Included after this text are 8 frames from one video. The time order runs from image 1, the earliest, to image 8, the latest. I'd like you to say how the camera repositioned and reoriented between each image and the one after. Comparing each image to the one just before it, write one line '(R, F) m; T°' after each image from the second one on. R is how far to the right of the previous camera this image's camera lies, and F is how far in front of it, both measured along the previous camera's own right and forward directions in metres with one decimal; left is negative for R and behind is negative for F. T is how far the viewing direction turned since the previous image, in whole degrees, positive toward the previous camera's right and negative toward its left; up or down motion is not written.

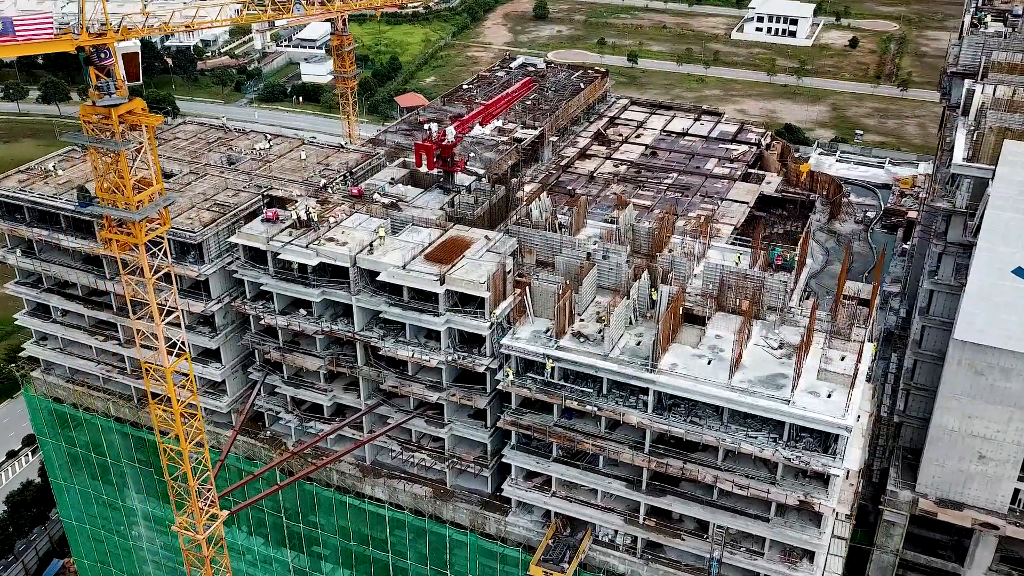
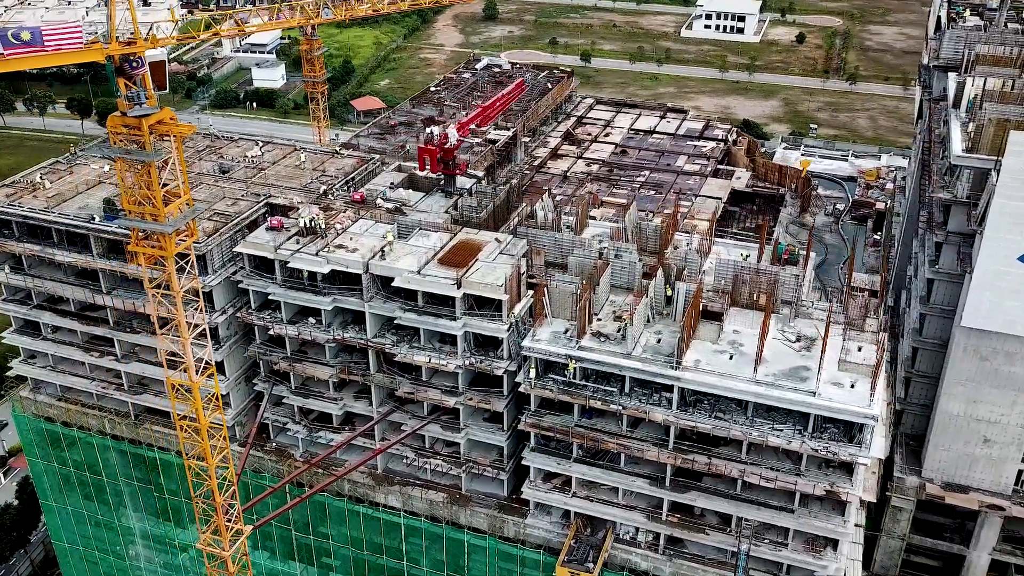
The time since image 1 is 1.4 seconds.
(-4.1, +0.3) m; +3°
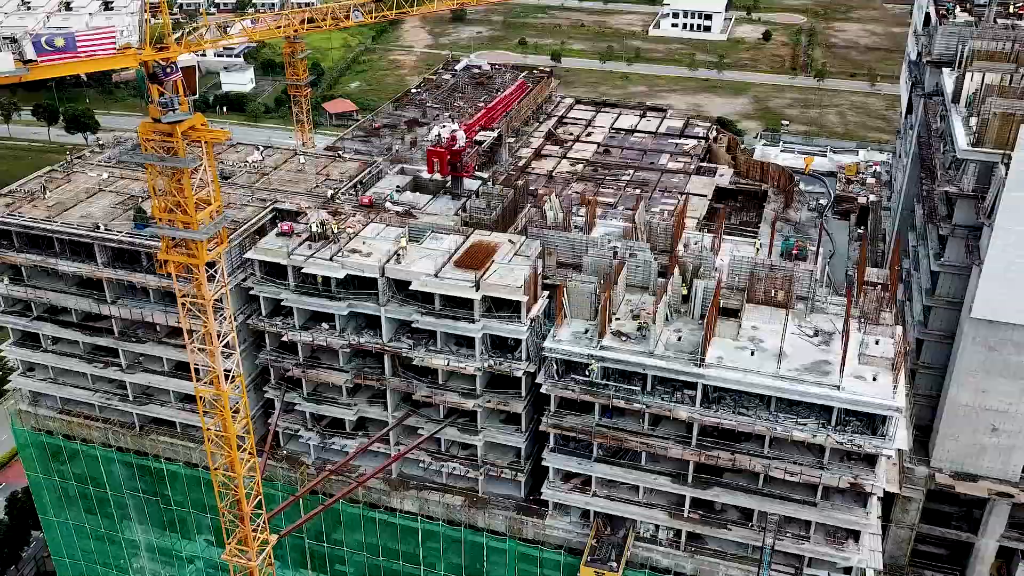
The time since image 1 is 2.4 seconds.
(-3.2, +0.2) m; +2°
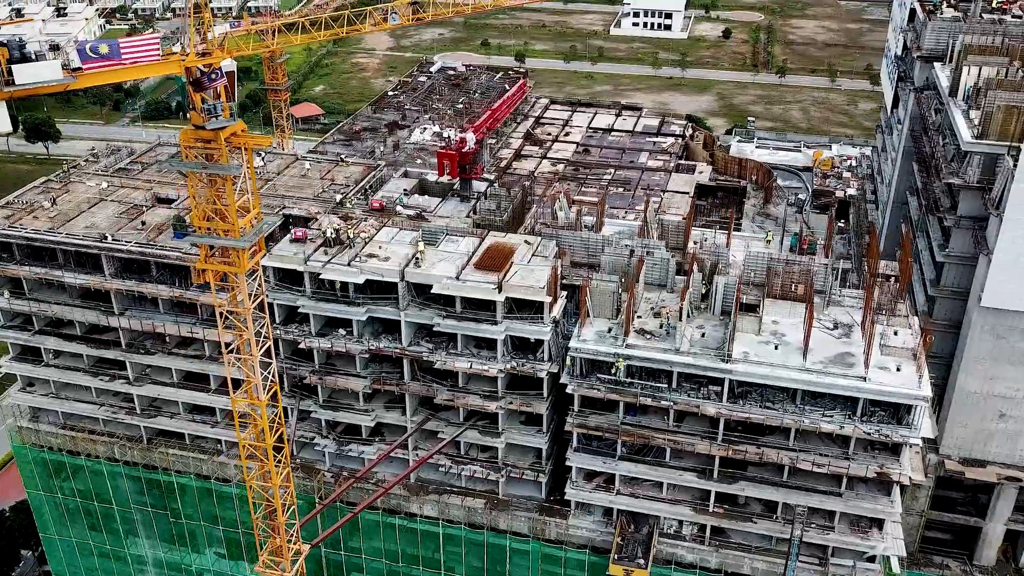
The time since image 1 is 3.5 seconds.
(-3.8, +0.2) m; +2°
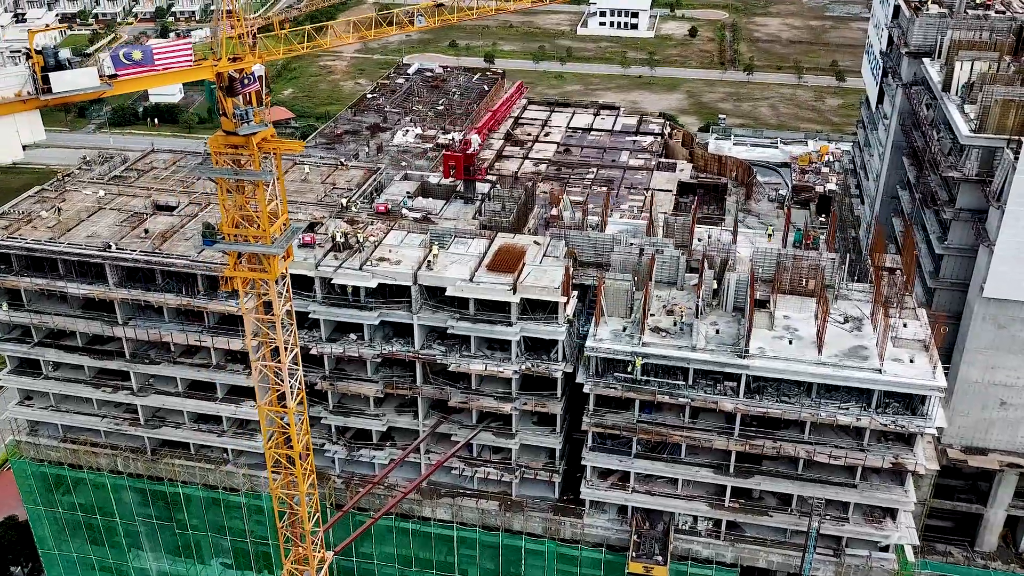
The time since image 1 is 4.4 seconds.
(-2.9, +0.1) m; +2°
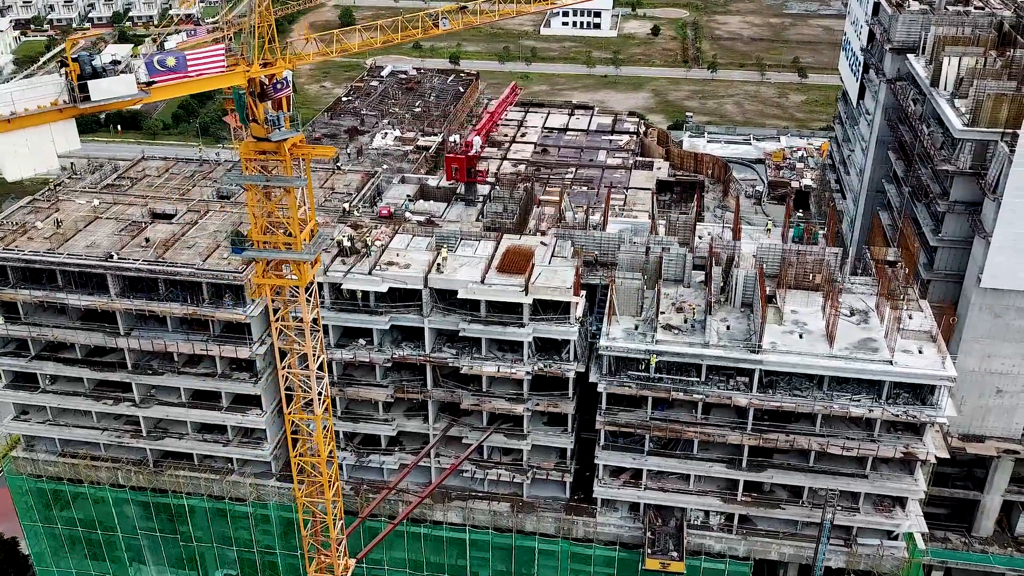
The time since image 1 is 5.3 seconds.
(-3.0, 0.0) m; +2°
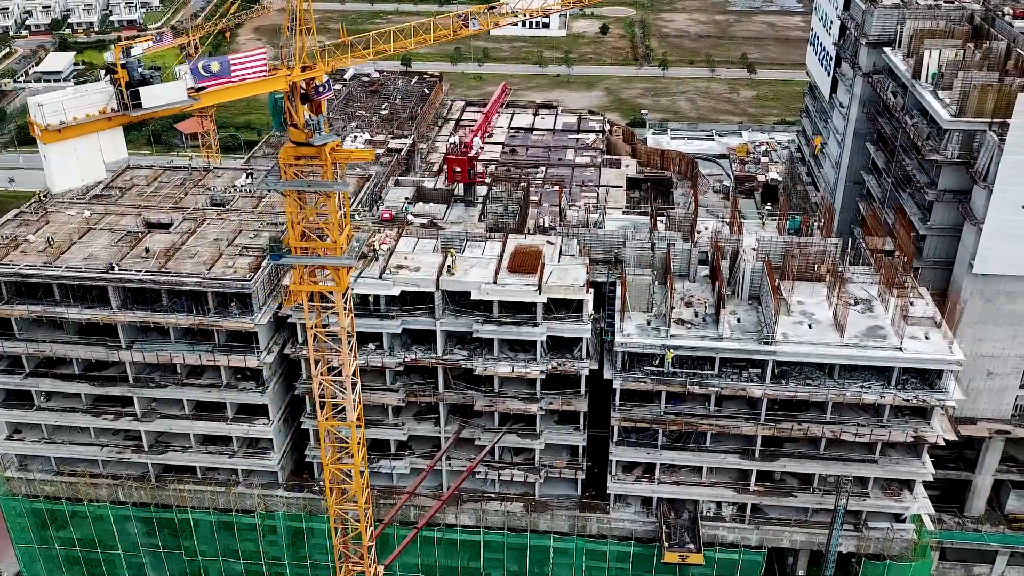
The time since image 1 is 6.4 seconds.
(-3.9, +0.1) m; +3°
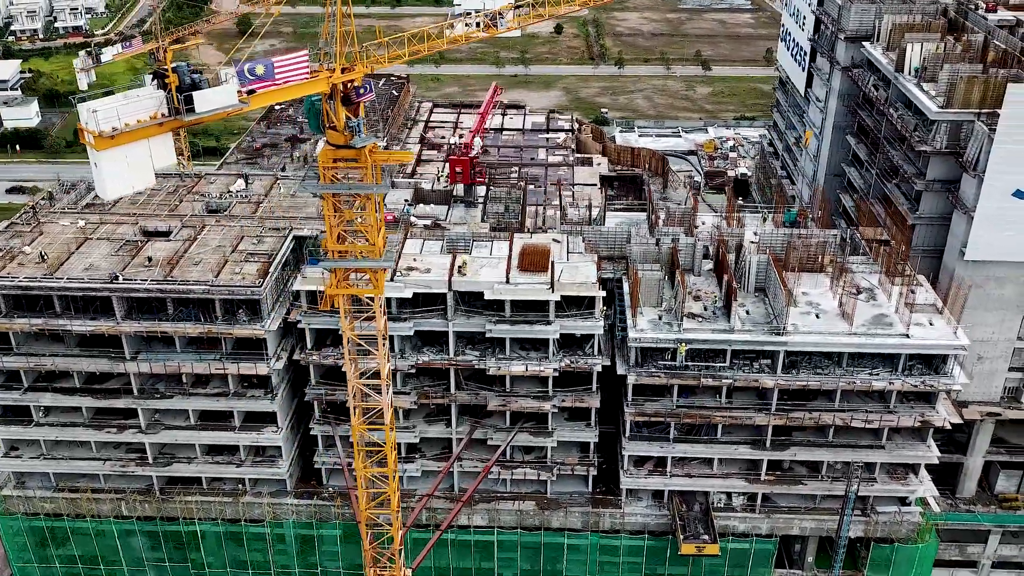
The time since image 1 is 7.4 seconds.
(-3.6, 0.0) m; +3°
